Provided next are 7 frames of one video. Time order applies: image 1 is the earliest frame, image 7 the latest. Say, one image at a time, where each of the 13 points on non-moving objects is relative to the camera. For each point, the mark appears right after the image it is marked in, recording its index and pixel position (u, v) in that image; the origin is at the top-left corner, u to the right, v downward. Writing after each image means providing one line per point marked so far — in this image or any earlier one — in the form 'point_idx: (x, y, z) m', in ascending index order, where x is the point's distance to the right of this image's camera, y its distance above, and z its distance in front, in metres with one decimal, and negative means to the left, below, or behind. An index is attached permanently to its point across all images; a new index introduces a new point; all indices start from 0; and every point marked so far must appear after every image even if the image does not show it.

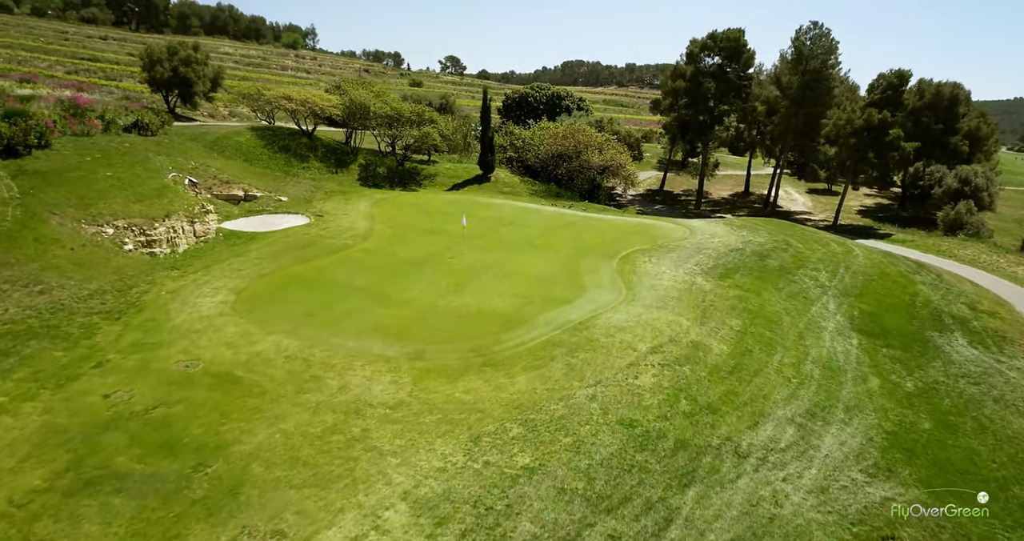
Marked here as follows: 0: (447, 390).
0: (-1.4, -2.5, +14.7) m
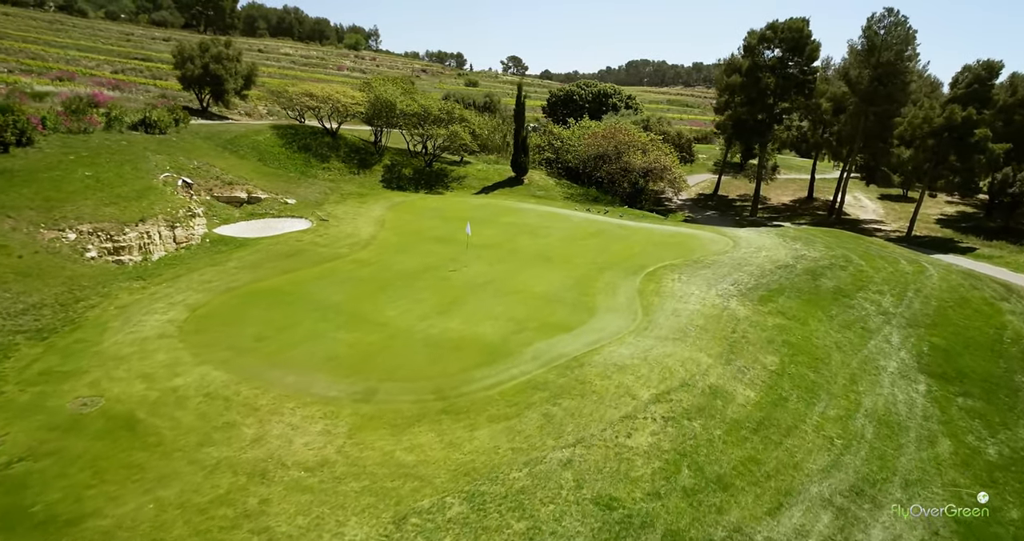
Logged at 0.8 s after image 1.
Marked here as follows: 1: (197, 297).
0: (-2.1, -2.9, +11.9) m
1: (-8.4, -0.7, +19.0) m
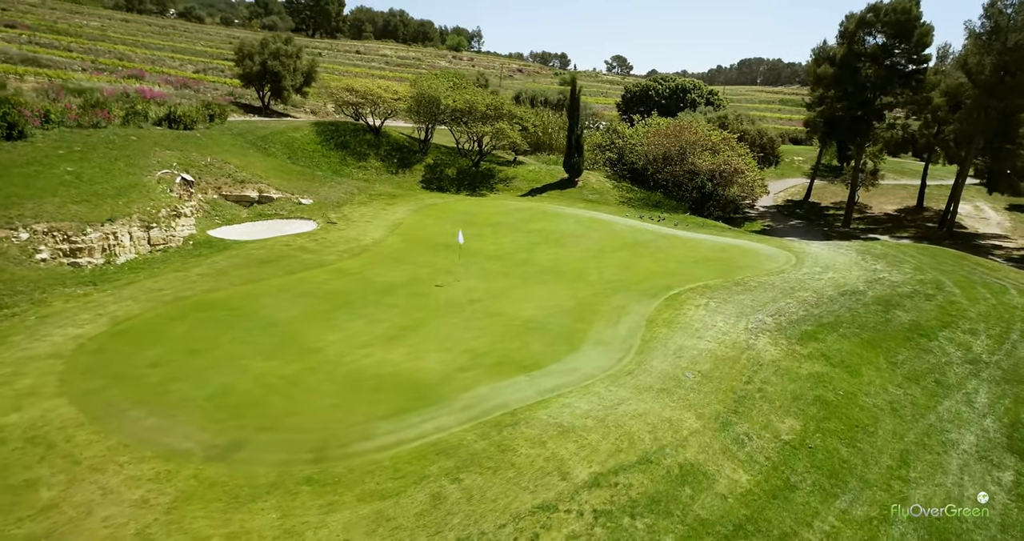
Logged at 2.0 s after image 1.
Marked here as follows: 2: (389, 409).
0: (-3.9, -3.3, +9.0) m
1: (-9.0, -0.9, +16.9) m
2: (-2.1, -2.3, +12.1) m
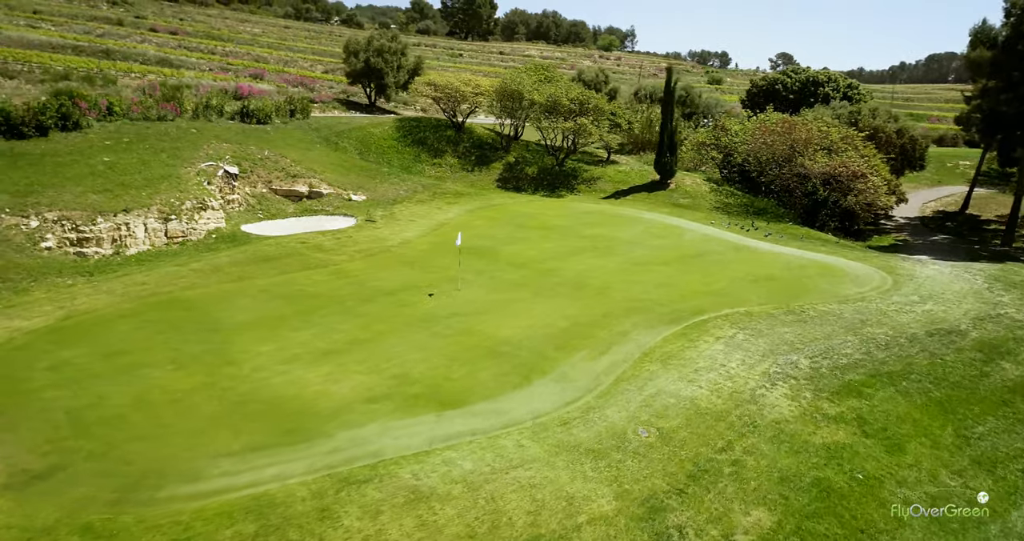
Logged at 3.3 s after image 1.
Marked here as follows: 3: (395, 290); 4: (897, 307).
0: (-6.2, -3.3, +7.5) m
1: (-9.4, -0.7, +16.3) m
2: (-3.7, -2.4, +10.1) m
3: (-2.9, -0.5, +17.7) m
4: (+9.1, -0.9, +16.9) m
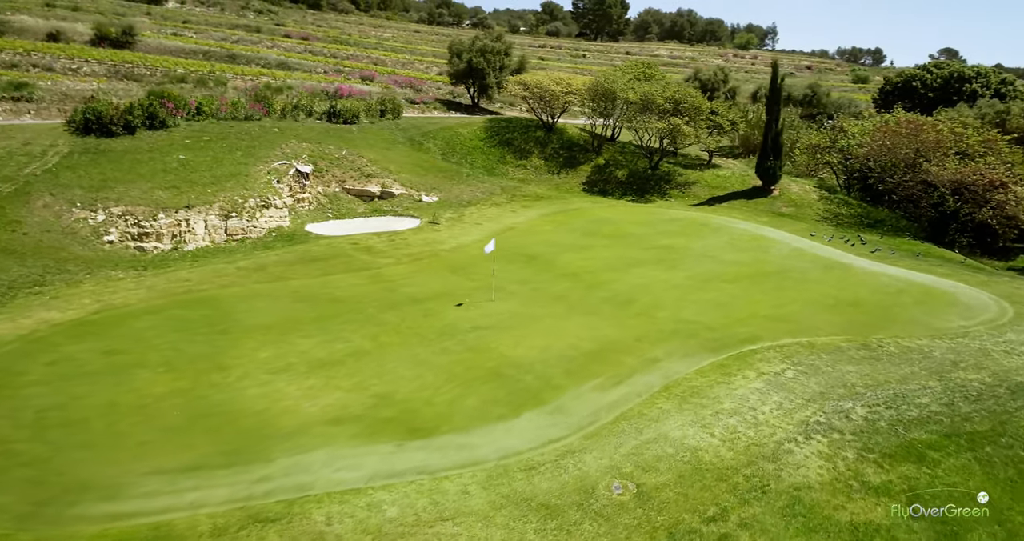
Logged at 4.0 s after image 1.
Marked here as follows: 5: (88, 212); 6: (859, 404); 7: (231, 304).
0: (-7.2, -3.2, +7.3) m
1: (-8.7, -0.6, +16.6) m
2: (-4.3, -2.5, +9.4) m
3: (-2.0, -0.6, +16.8) m
4: (+9.6, -1.5, +13.8) m
5: (-11.7, +1.6, +19.6) m
6: (+5.5, -2.1, +11.1) m
7: (-6.3, -0.7, +16.1) m
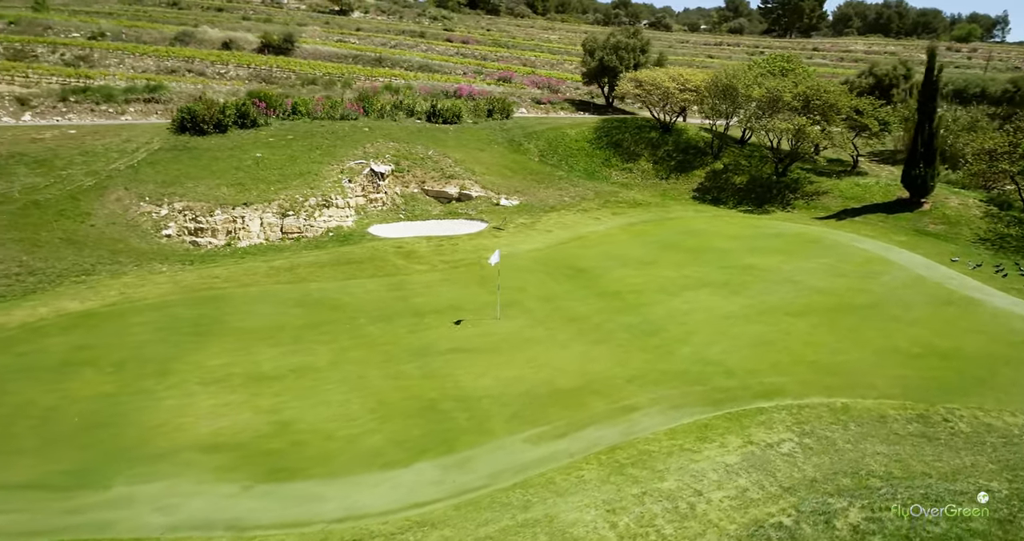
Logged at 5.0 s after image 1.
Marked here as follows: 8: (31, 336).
0: (-9.3, -3.1, +7.5) m
1: (-8.3, -0.5, +16.8) m
2: (-5.9, -2.5, +8.8) m
3: (-1.8, -0.9, +15.4) m
4: (+8.7, -2.3, +9.6) m
5: (-10.3, +1.9, +20.4) m
6: (+4.0, -2.6, +8.0) m
7: (-6.1, -0.7, +15.7) m
8: (-9.2, -1.2, +13.6) m
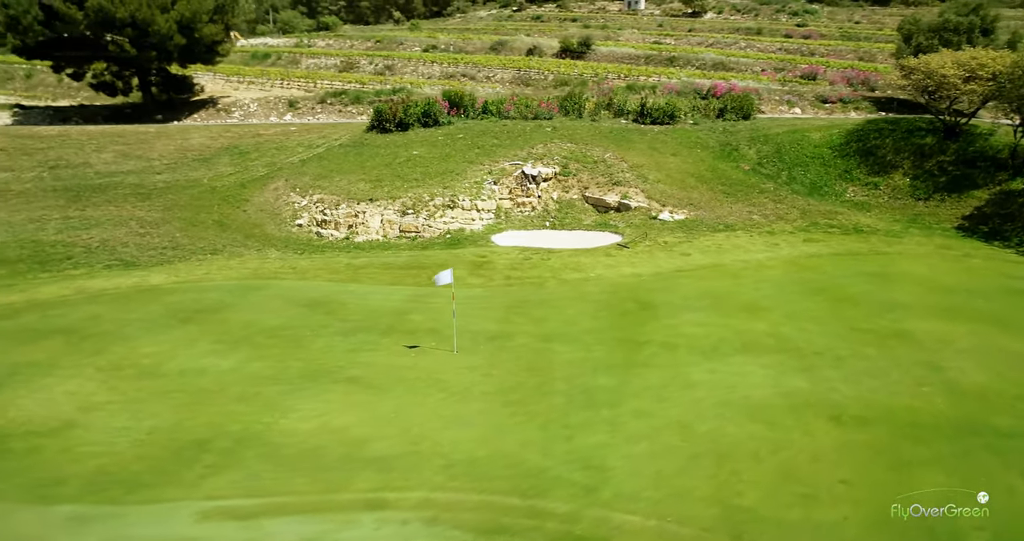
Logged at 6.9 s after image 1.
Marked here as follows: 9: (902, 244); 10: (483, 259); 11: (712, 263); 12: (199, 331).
0: (-12.6, -2.3, +10.3) m
1: (-6.9, -0.1, +17.8) m
2: (-9.0, -2.1, +9.8) m
3: (-2.0, -1.1, +13.4) m
4: (+4.1, -3.4, +3.3) m
5: (-6.6, +2.3, +22.0) m
6: (-0.8, -3.2, +4.2) m
7: (-5.6, -0.5, +15.9) m
8: (-9.3, -0.7, +15.5) m
9: (+10.7, +0.7, +19.4) m
10: (-0.8, +0.3, +18.2) m
11: (+5.0, +0.2, +17.9) m
12: (-5.9, -1.2, +13.5) m
